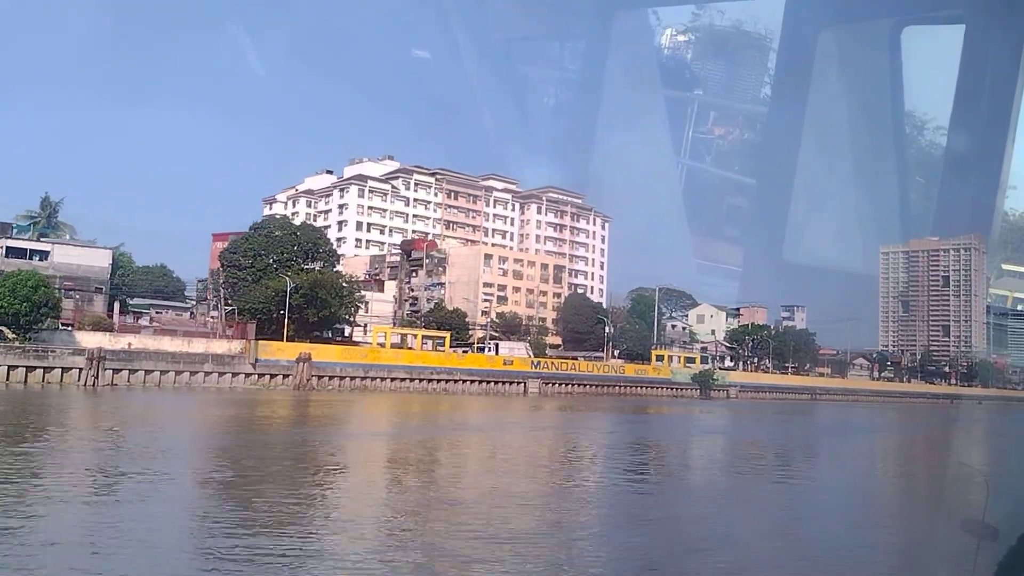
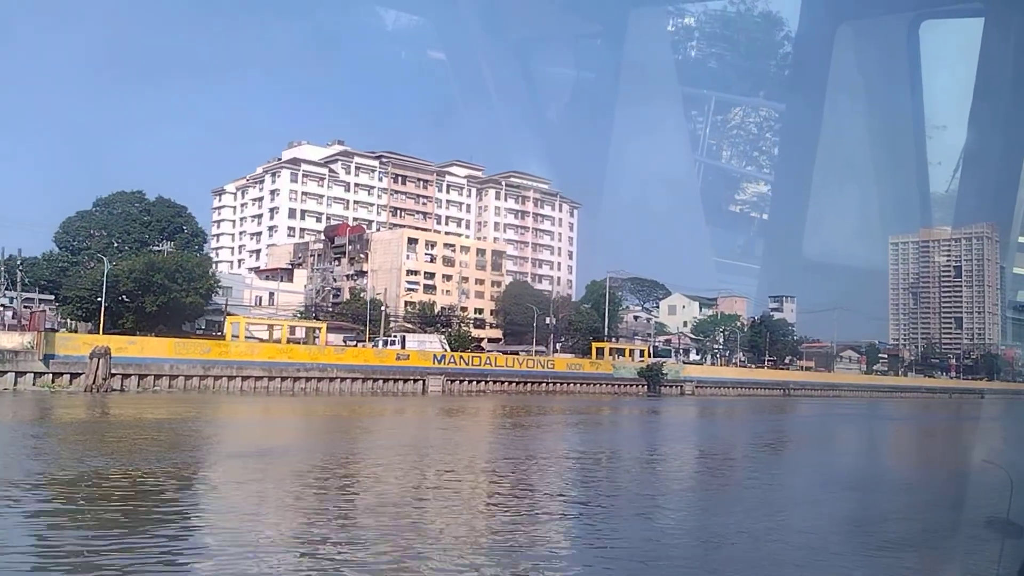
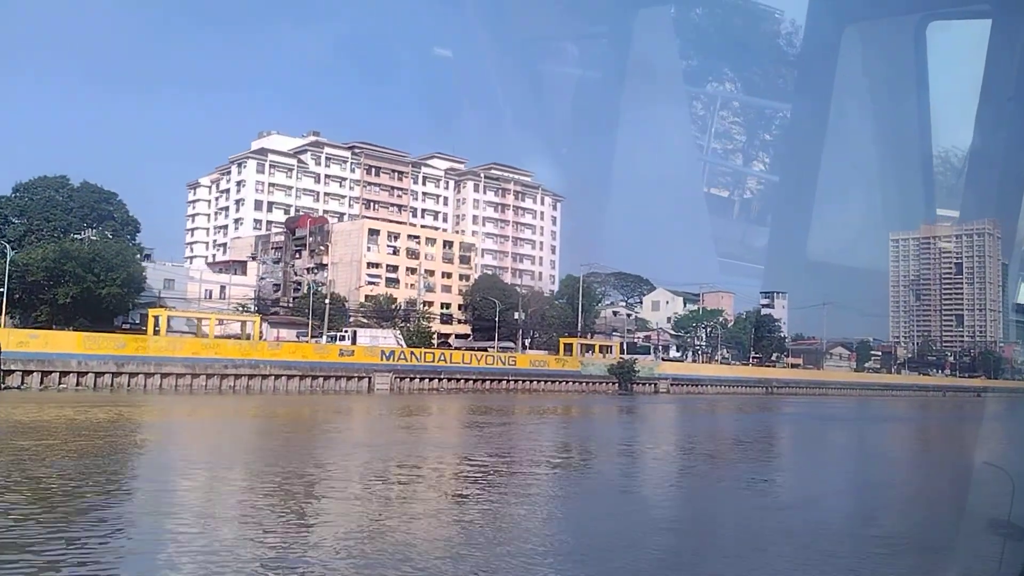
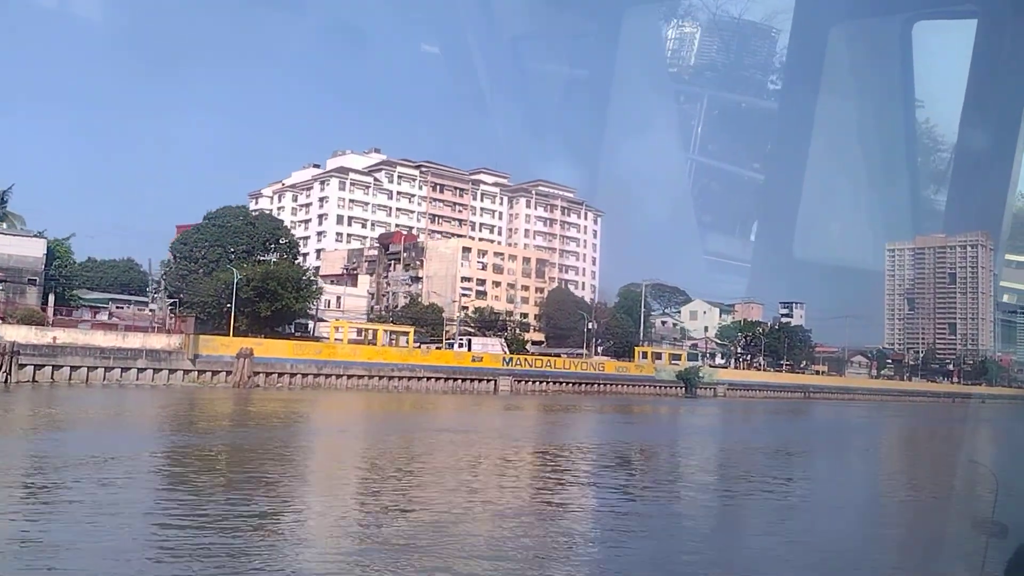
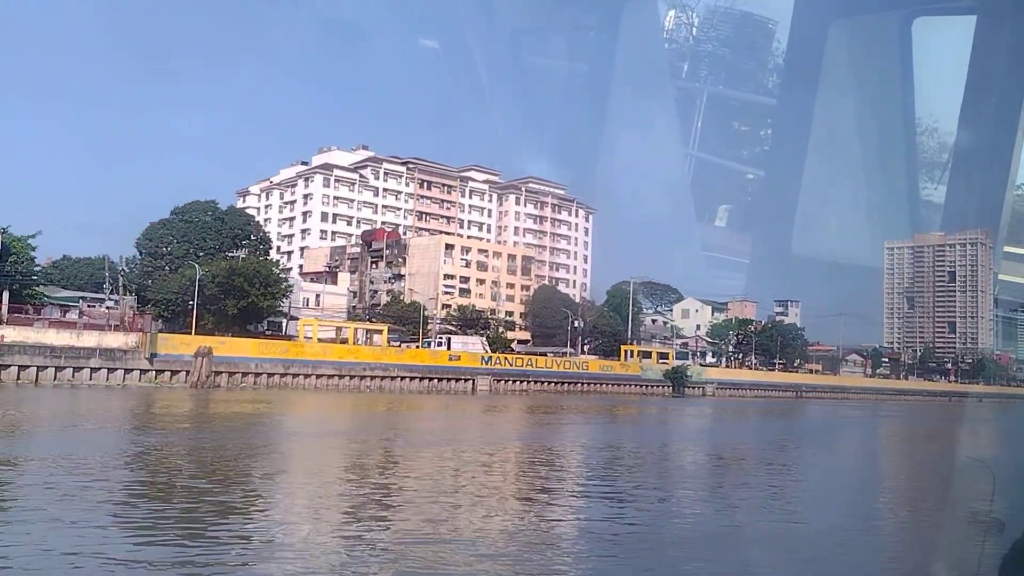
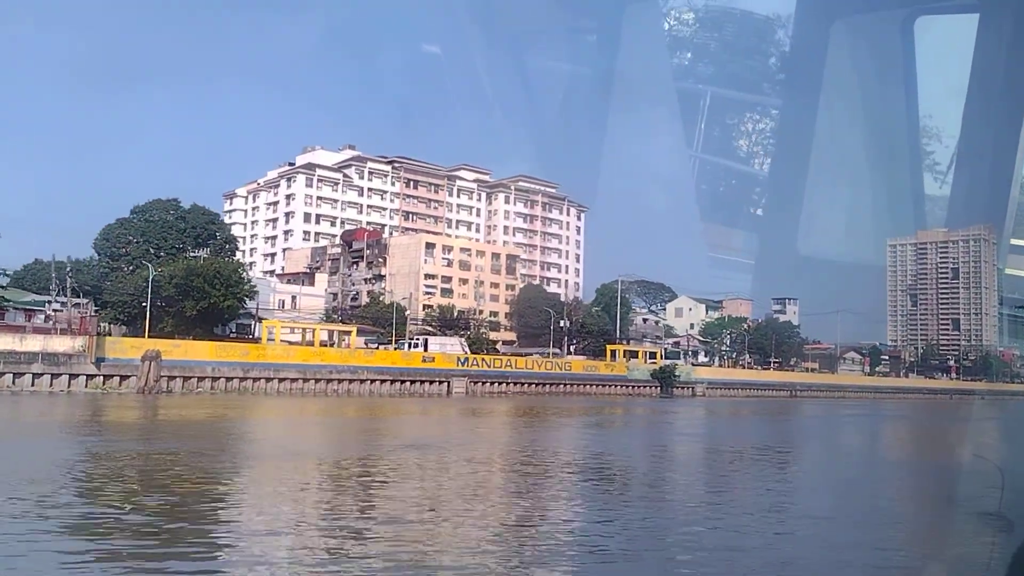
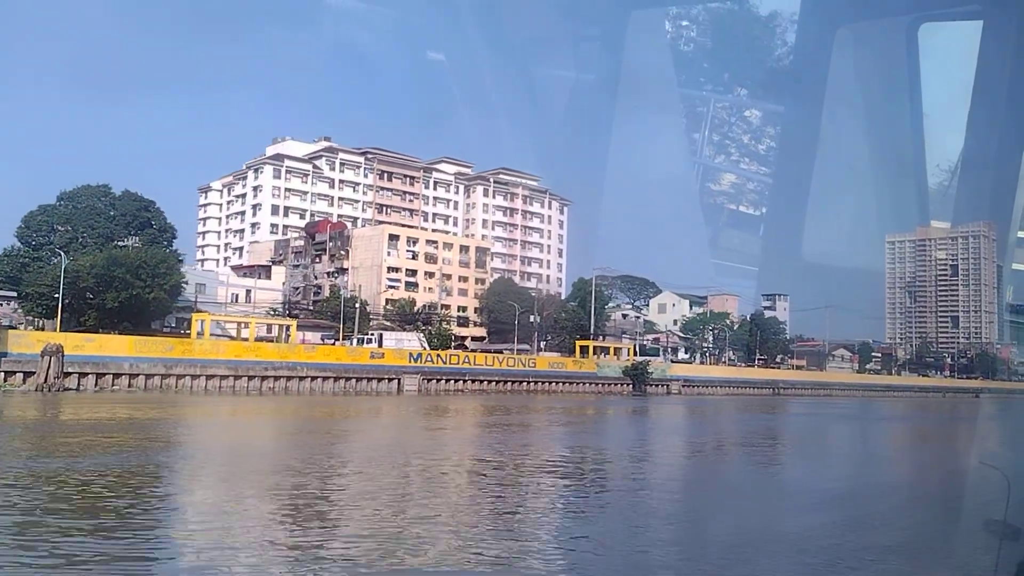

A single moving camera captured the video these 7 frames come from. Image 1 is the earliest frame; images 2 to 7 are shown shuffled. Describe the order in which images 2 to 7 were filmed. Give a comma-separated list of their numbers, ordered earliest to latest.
4, 5, 6, 2, 7, 3
